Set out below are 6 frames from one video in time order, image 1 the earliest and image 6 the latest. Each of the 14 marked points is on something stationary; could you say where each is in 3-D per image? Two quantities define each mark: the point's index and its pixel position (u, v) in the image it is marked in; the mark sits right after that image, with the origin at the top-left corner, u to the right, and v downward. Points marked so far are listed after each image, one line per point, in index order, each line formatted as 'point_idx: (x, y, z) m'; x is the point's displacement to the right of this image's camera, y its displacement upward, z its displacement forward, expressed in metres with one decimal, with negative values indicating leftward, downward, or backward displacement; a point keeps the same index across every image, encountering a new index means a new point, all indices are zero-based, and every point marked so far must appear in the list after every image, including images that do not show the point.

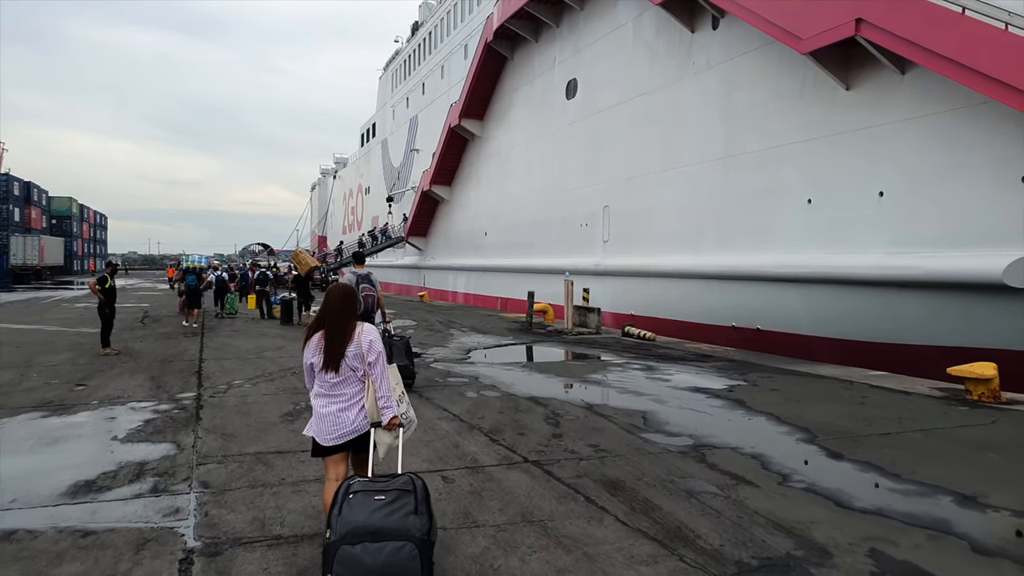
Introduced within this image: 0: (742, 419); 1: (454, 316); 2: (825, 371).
0: (+1.7, -1.0, +4.9) m
1: (-1.3, -0.6, +14.2) m
2: (+3.3, -0.9, +7.0) m
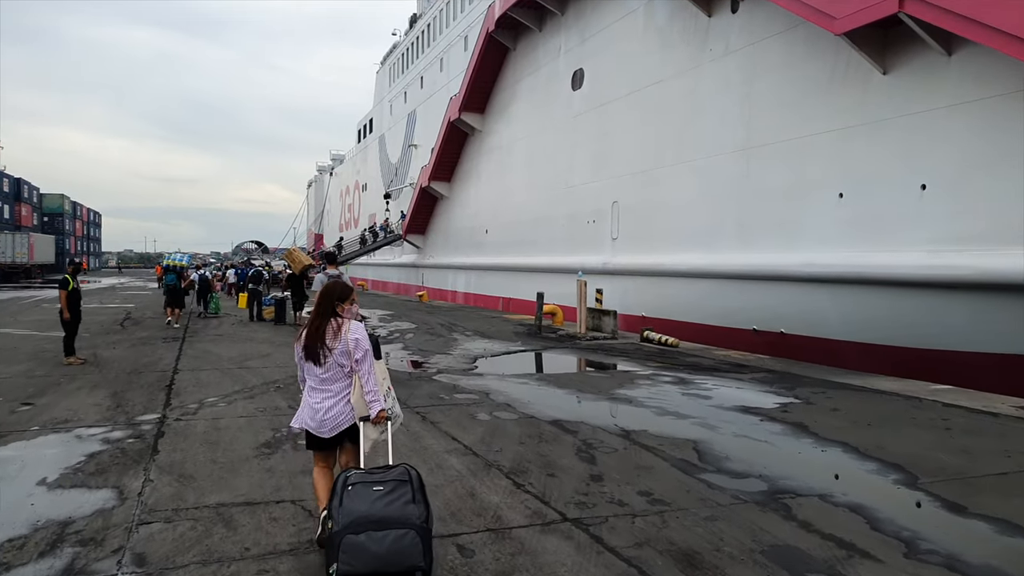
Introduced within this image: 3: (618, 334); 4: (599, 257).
0: (+1.9, -1.0, +4.1) m
1: (-1.1, -0.6, +13.4) m
2: (+3.5, -0.9, +6.2) m
3: (+1.6, -0.7, +9.9) m
4: (+2.2, +0.8, +16.8) m
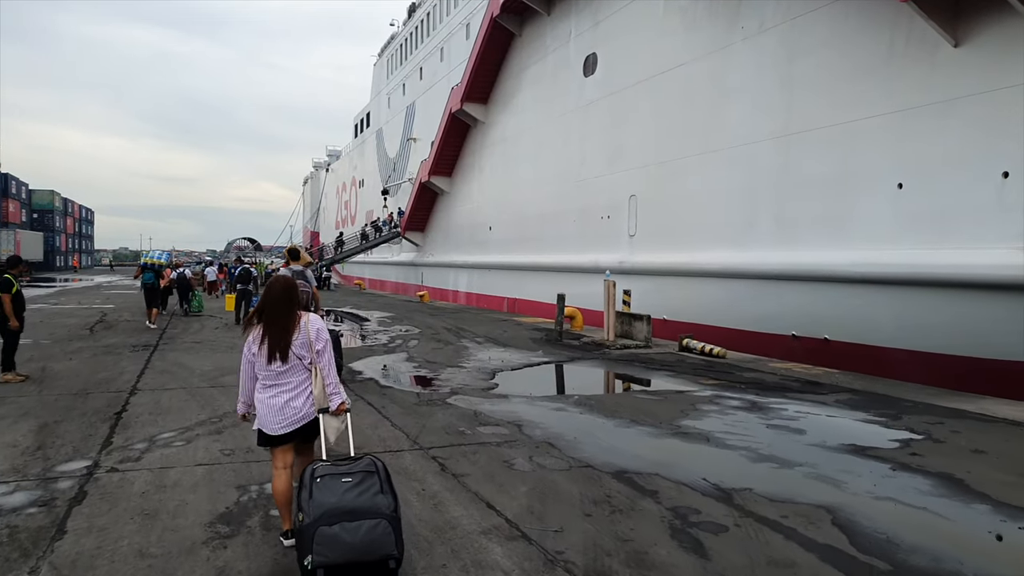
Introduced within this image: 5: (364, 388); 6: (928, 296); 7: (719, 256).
0: (+2.1, -1.0, +2.9) m
1: (-0.9, -0.6, +12.2) m
2: (+3.7, -0.9, +5.0) m
3: (+1.8, -0.7, +8.6) m
4: (+2.4, +0.8, +15.6) m
5: (-1.3, -0.9, +6.0) m
6: (+5.6, -0.1, +8.7) m
7: (+3.9, +0.6, +12.3) m
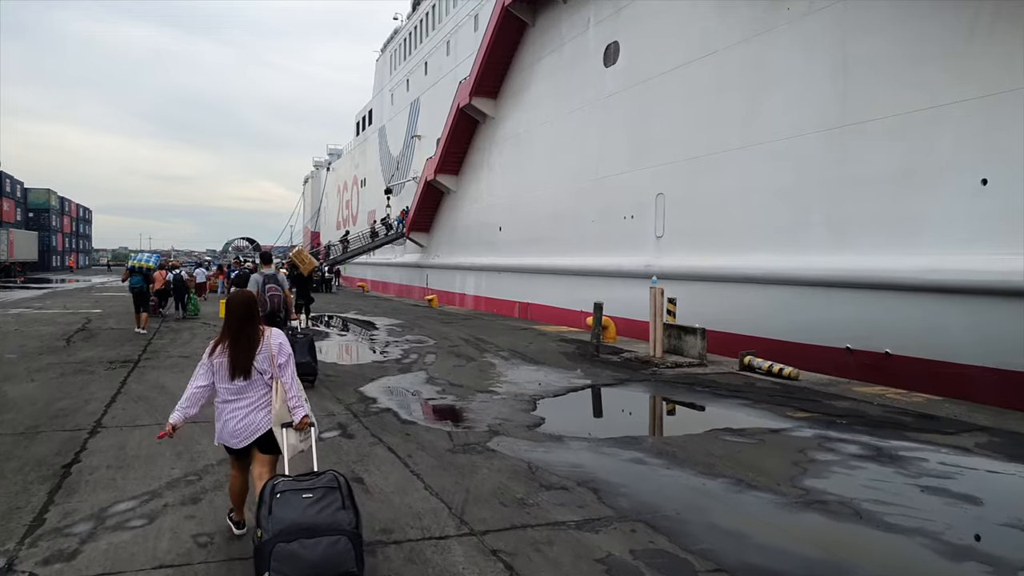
0: (+2.5, -1.1, +1.8) m
1: (-0.5, -0.7, +11.1) m
2: (+4.1, -1.0, +3.9) m
3: (+2.2, -0.8, +7.5) m
4: (+2.8, +0.7, +14.4) m
5: (-1.0, -1.0, +4.8) m
6: (+5.9, -0.2, +7.6) m
7: (+4.2, +0.5, +11.2) m
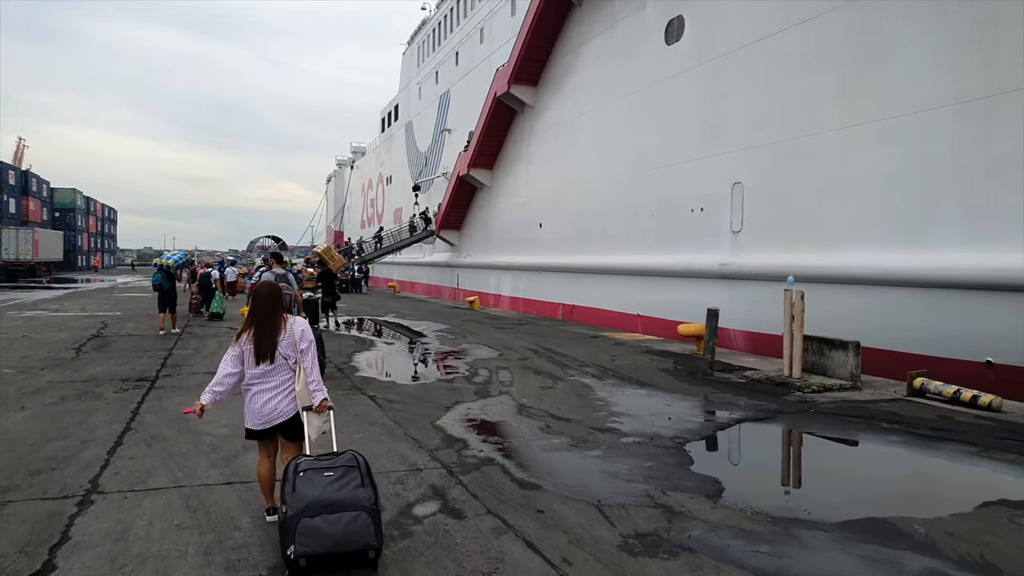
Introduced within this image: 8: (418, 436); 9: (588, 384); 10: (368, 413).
0: (+3.3, -1.2, +0.2) m
1: (+0.5, -0.8, +9.6) m
2: (+4.9, -1.1, +2.3) m
3: (+3.1, -0.8, +6.0) m
4: (+3.9, +0.6, +12.9) m
5: (-0.1, -1.0, +3.4) m
6: (+6.9, -0.3, +5.9) m
7: (+5.3, +0.5, +9.6) m
8: (-0.6, -1.0, +4.3) m
9: (+0.7, -0.9, +6.2) m
10: (-1.1, -0.9, +5.0) m
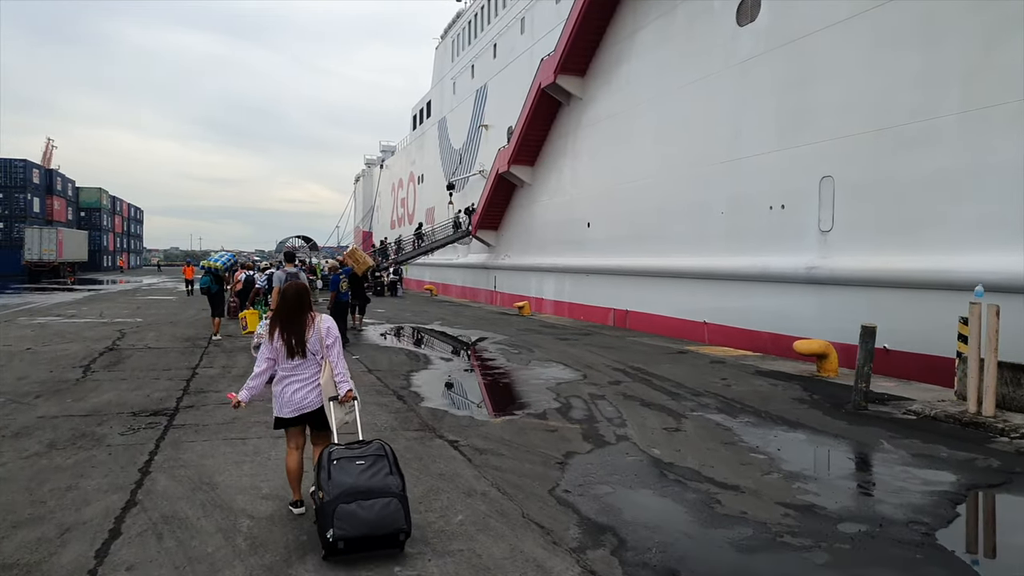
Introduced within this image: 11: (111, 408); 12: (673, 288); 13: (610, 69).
0: (+3.9, -1.3, -1.3) m
1: (+1.4, -0.9, +8.2) m
2: (+5.6, -1.2, +0.7) m
3: (+4.0, -0.9, +4.5) m
4: (+4.9, +0.5, +11.4) m
5: (+0.6, -1.1, +2.0) m
6: (+7.7, -0.4, +4.4) m
7: (+6.2, +0.4, +8.0) m
8: (+0.1, -1.1, +3.0) m
9: (+1.5, -1.0, +4.8) m
10: (-0.3, -1.0, +3.6) m
11: (-3.1, -1.0, +5.1) m
12: (+3.7, 0.0, +14.3) m
13: (+2.9, +5.8, +17.1) m
